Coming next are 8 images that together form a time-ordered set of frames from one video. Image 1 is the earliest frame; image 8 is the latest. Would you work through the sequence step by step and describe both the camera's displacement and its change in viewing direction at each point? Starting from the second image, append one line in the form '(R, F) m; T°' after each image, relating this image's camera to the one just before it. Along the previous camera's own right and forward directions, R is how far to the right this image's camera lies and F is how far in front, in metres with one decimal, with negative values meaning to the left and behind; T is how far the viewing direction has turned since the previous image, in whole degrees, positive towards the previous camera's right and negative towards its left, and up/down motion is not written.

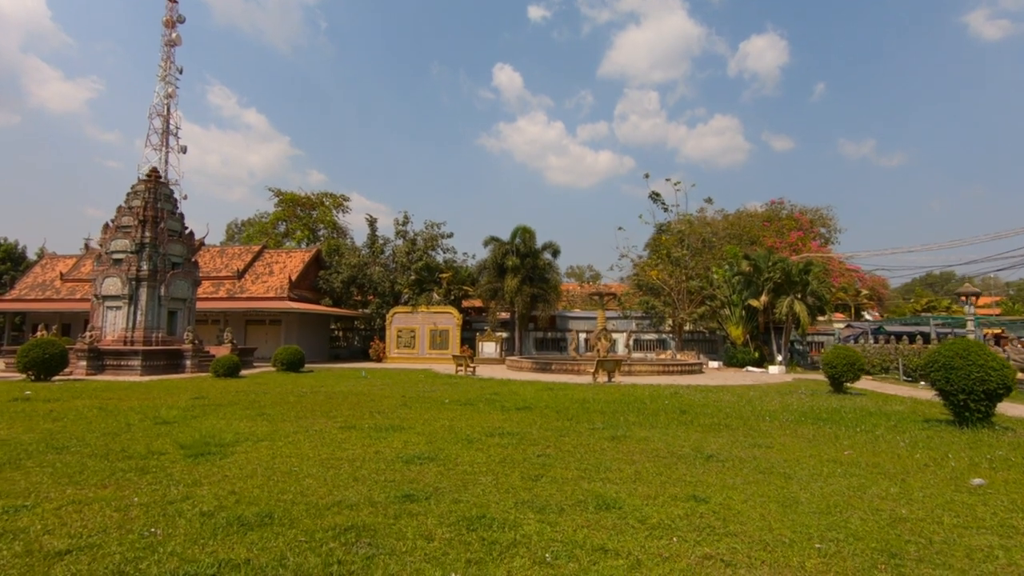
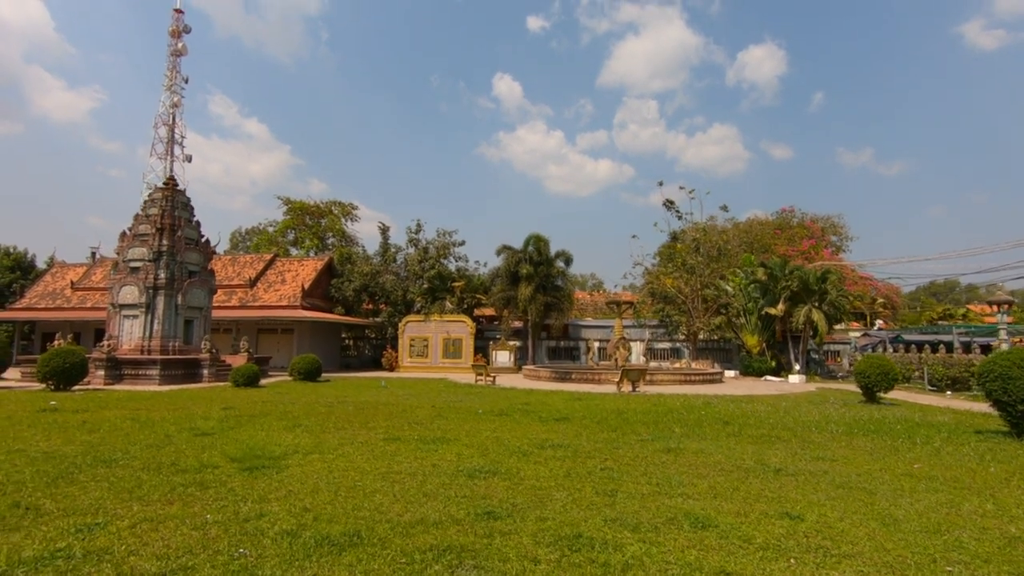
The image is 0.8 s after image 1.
(-0.7, +0.2) m; 0°
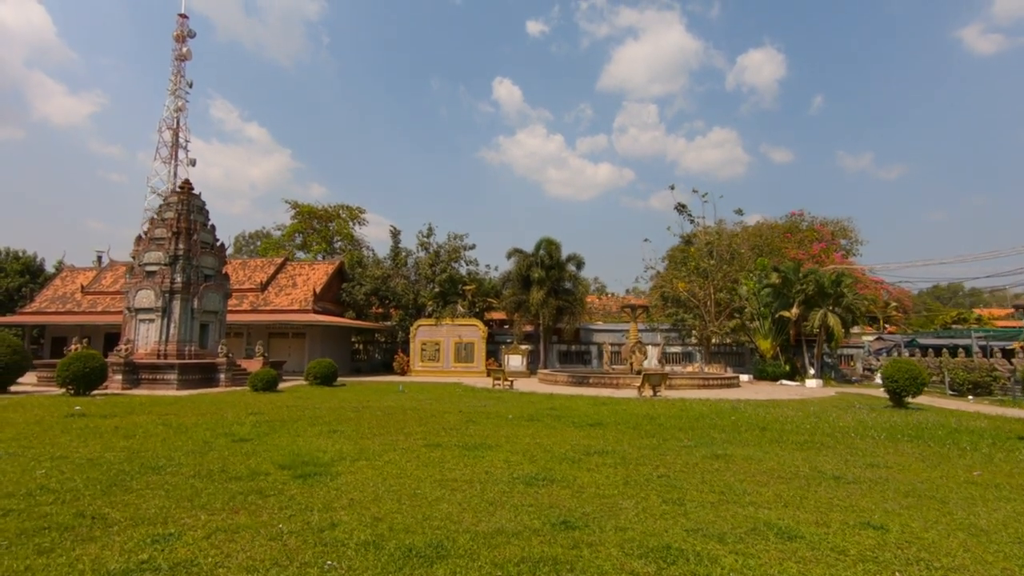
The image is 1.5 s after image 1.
(-0.6, +0.1) m; 0°
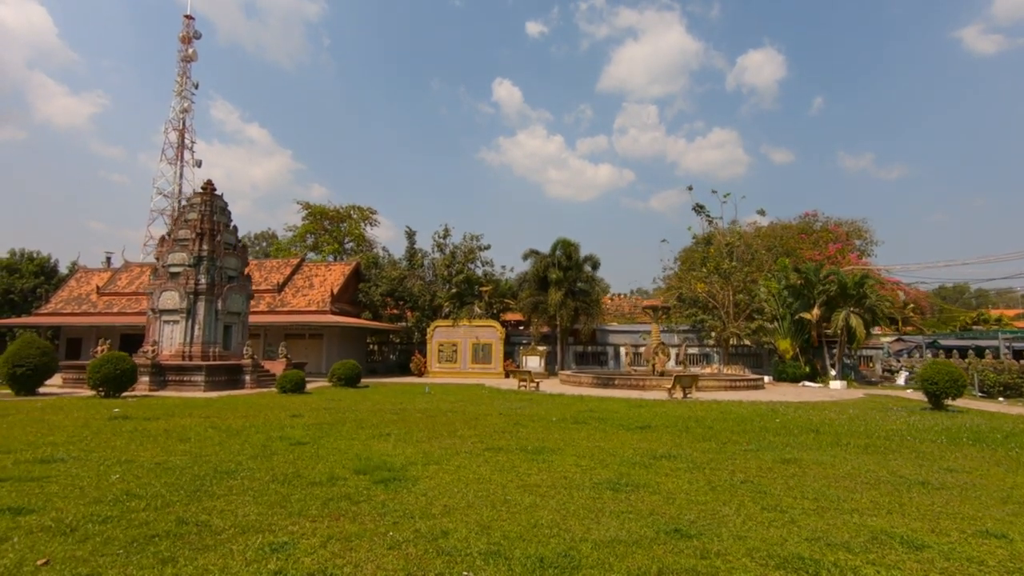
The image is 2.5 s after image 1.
(-0.9, +0.1) m; 0°
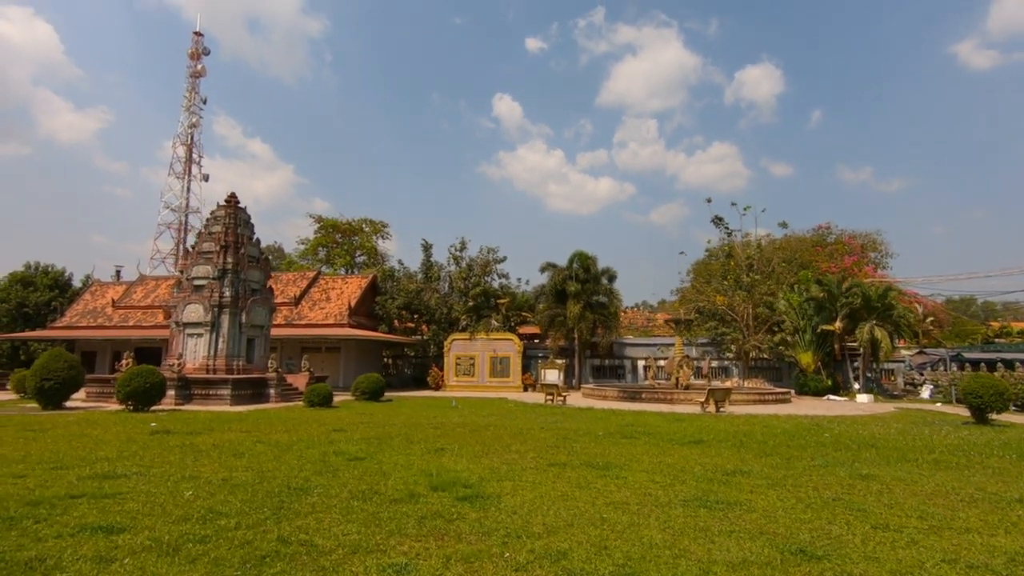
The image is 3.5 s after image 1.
(-0.9, +0.1) m; 0°
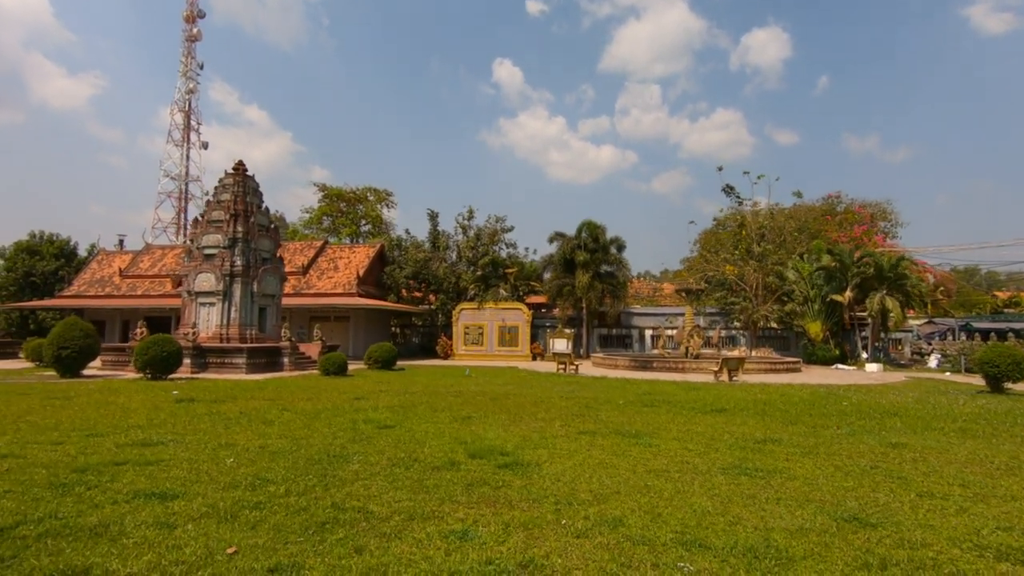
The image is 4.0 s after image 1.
(-0.4, +0.1) m; 0°
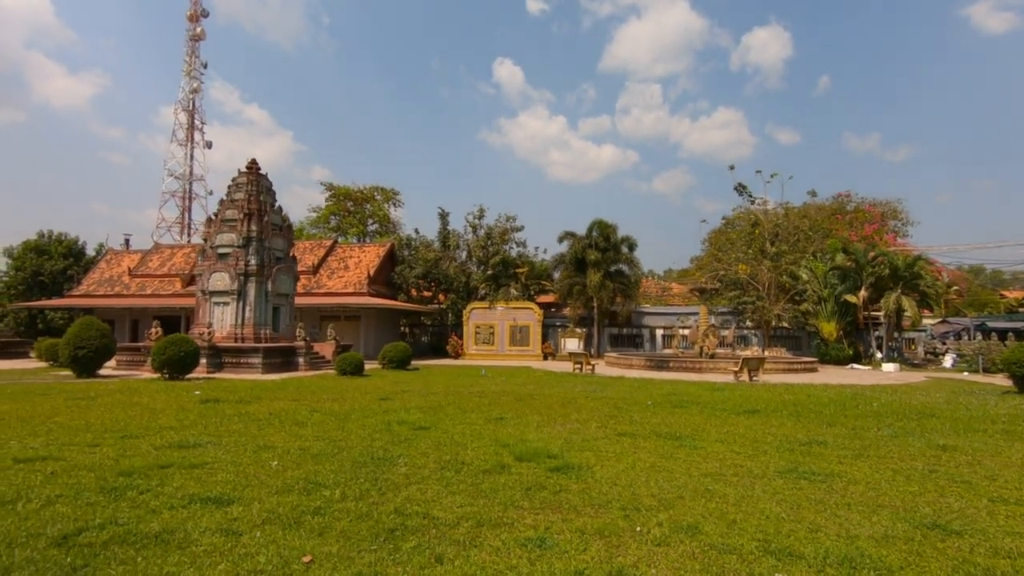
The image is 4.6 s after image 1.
(-0.5, +0.1) m; 0°
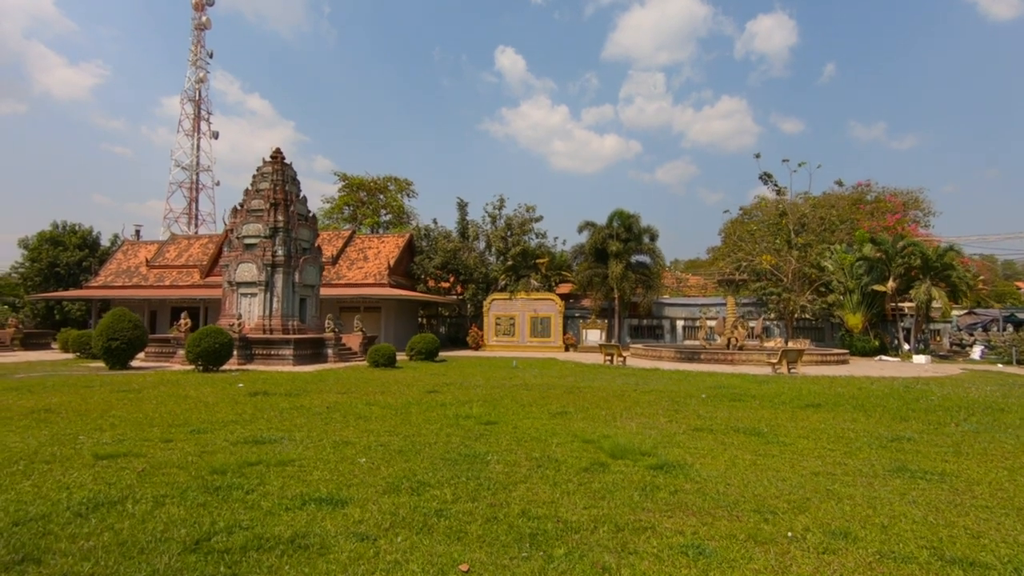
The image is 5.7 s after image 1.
(-0.9, +0.2) m; 0°
